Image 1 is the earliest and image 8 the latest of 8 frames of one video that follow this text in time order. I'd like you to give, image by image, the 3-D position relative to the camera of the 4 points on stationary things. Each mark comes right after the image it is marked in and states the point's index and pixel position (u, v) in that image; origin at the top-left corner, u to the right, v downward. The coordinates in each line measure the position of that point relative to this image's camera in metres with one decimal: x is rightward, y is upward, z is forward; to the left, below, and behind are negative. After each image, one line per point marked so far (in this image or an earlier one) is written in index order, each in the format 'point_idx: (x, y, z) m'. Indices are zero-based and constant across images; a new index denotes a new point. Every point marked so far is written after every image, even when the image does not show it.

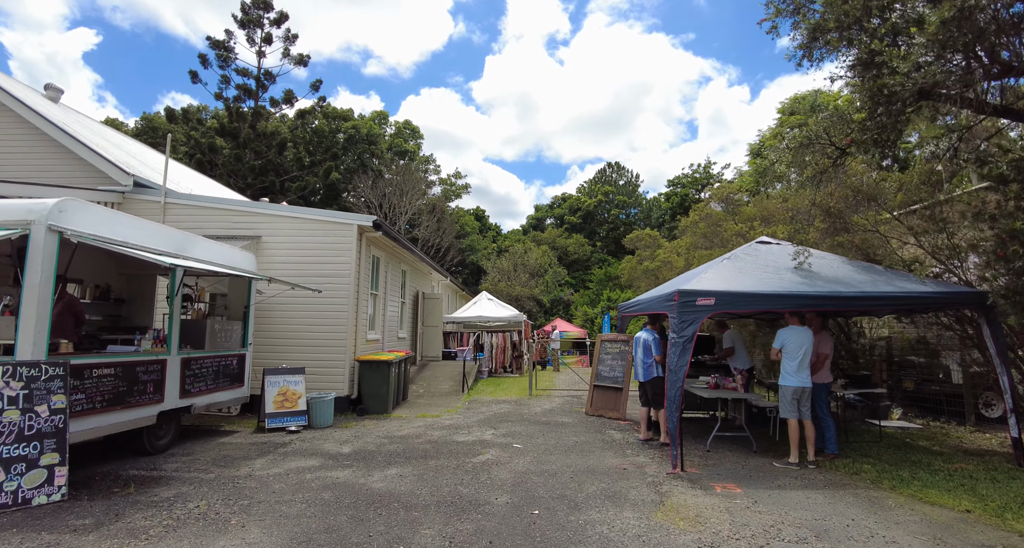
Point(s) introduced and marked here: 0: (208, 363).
0: (-4.1, -1.2, +7.0) m
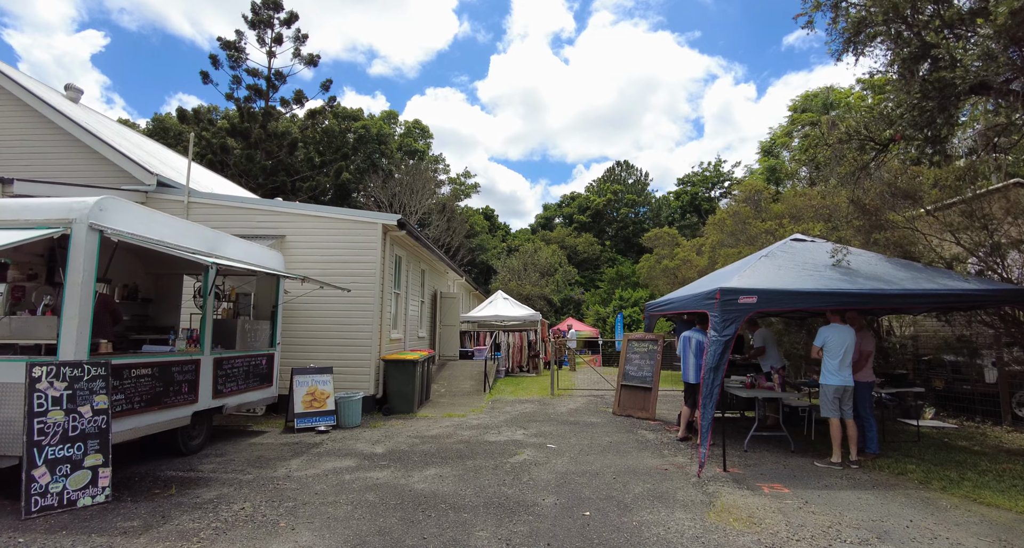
0: (-3.6, -1.2, +7.0) m
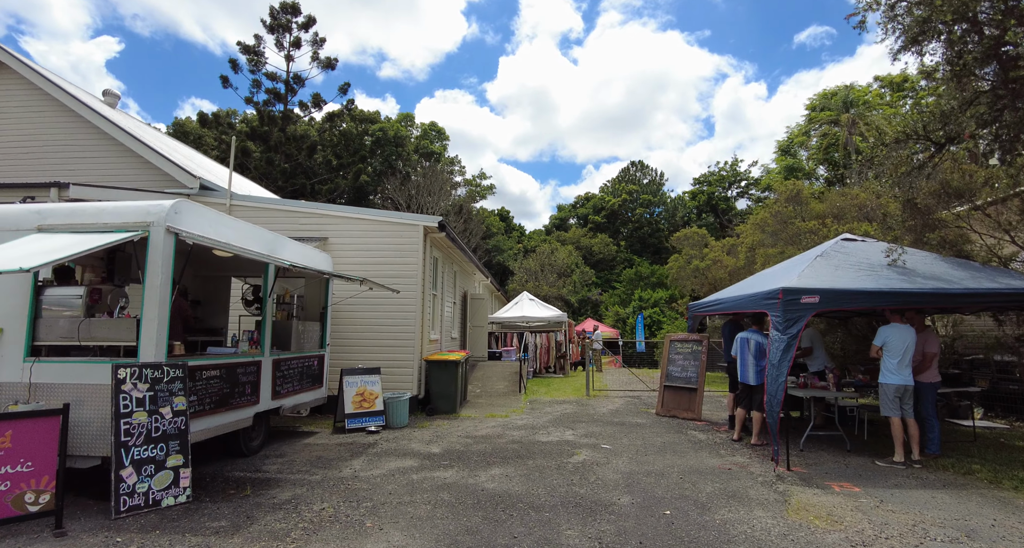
0: (-2.9, -1.2, +7.0) m
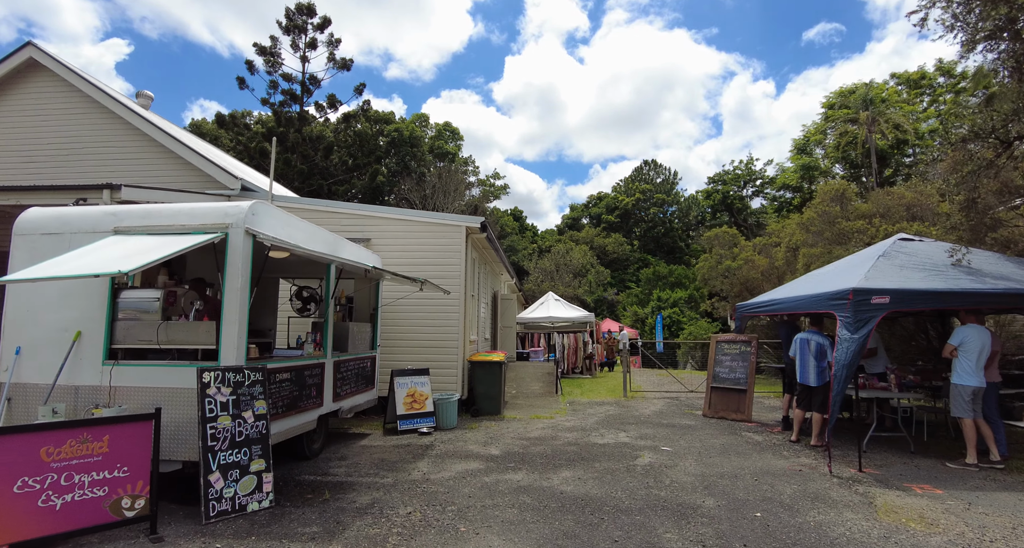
0: (-2.2, -1.2, +7.0) m
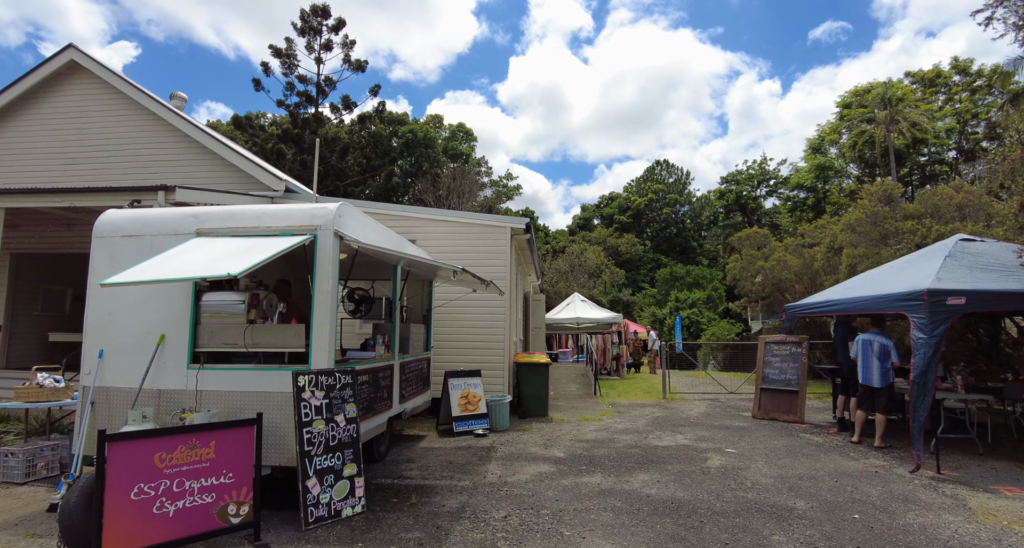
0: (-1.3, -1.3, +6.9) m
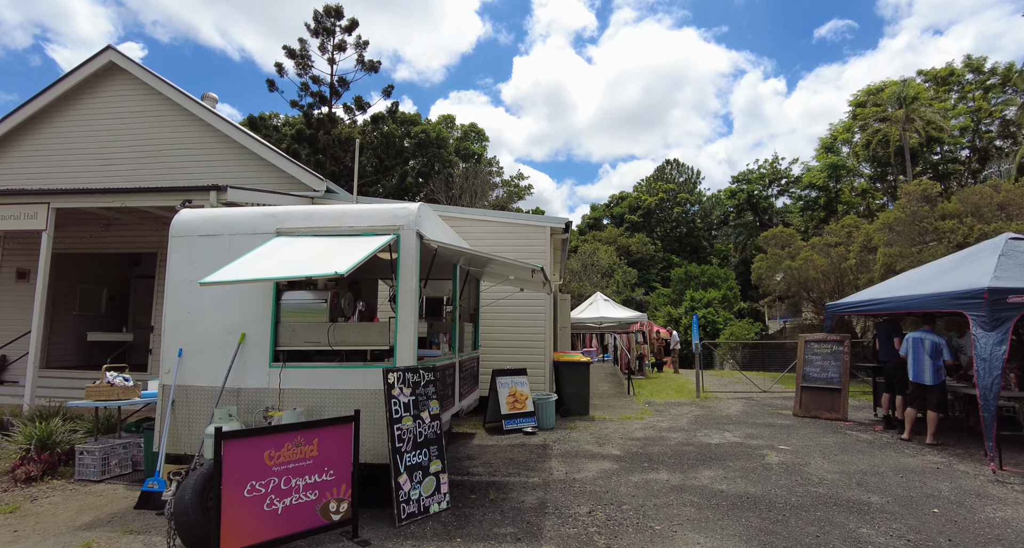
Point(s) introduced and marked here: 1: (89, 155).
0: (-0.6, -1.3, +7.0) m
1: (-8.4, +2.4, +10.4) m
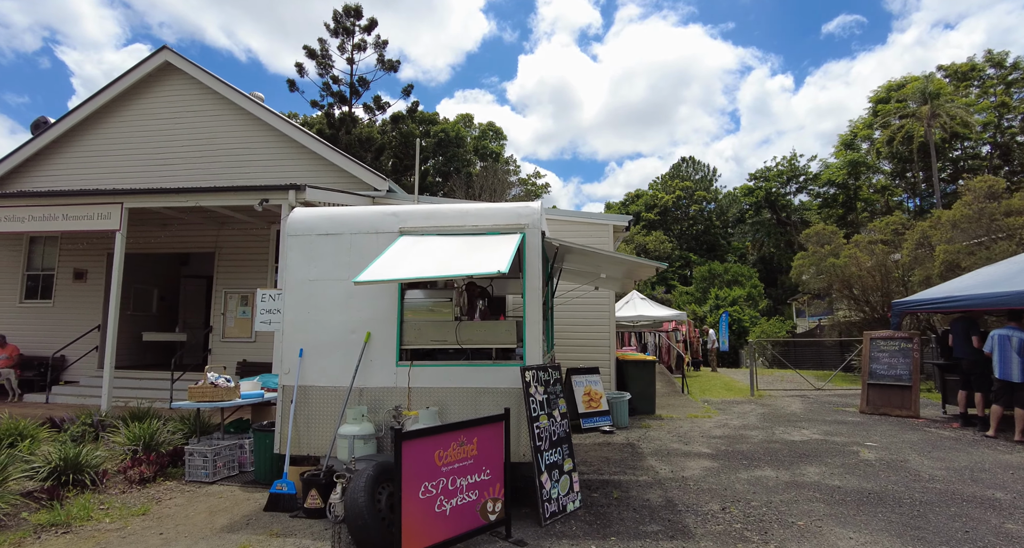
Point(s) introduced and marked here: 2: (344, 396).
0: (+0.5, -1.2, +7.0) m
1: (-7.3, +2.4, +10.4) m
2: (-1.6, -1.1, +4.8) m
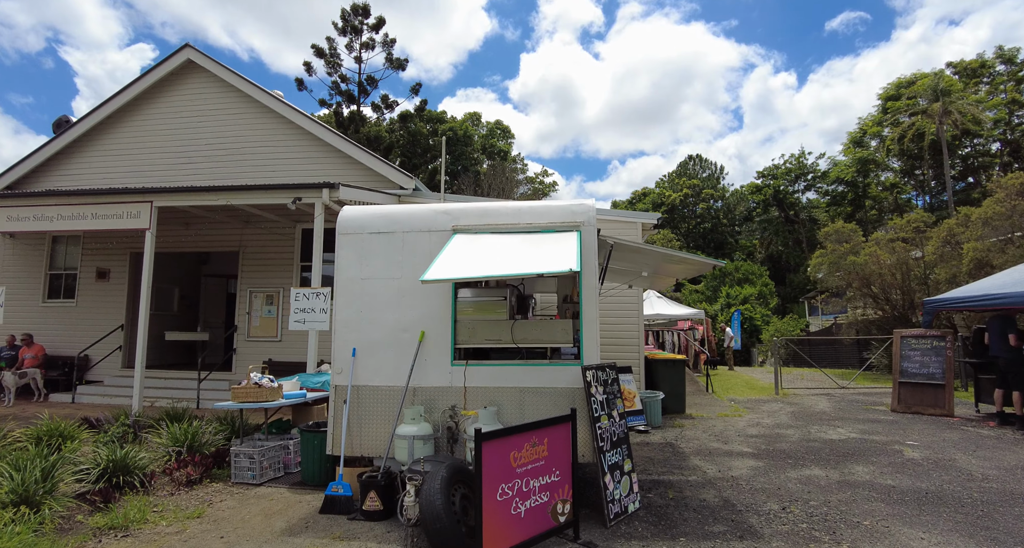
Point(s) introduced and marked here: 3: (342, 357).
0: (+1.1, -1.2, +7.0) m
1: (-6.8, +2.4, +10.3) m
2: (-1.1, -1.1, +4.8) m
3: (-1.6, -0.8, +5.0) m
